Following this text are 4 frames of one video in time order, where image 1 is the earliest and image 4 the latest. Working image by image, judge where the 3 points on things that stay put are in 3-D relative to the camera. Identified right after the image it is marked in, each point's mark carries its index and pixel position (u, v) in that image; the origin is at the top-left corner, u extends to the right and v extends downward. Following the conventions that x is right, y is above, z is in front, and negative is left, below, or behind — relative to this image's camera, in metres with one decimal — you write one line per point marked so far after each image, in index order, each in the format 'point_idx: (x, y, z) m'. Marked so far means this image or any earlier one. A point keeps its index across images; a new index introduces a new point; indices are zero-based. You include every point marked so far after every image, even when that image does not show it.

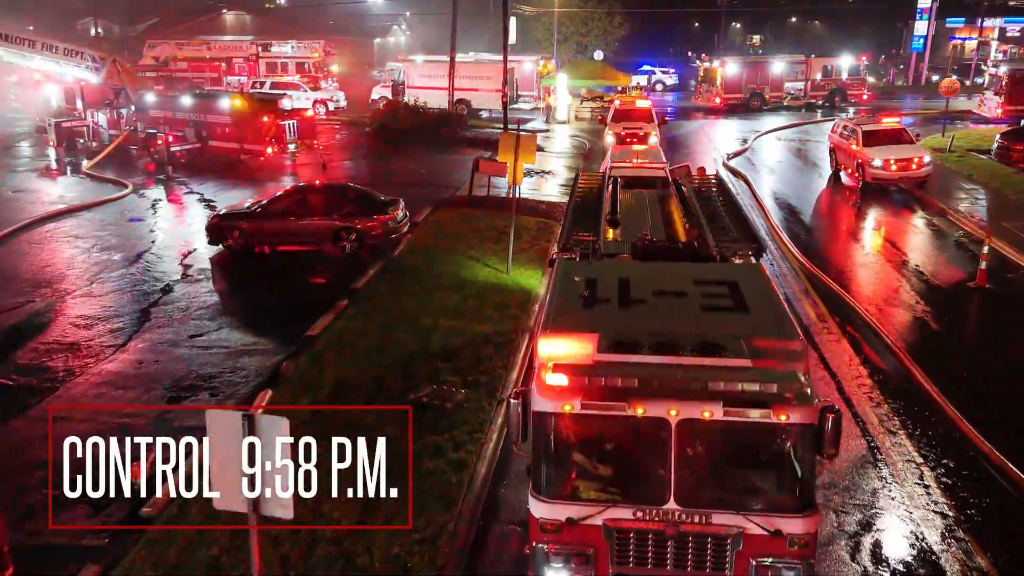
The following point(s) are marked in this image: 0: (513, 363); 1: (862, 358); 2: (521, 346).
0: (0.0, -0.6, +9.8) m
1: (+2.8, -0.6, +10.2) m
2: (+0.1, -0.5, +10.3) m
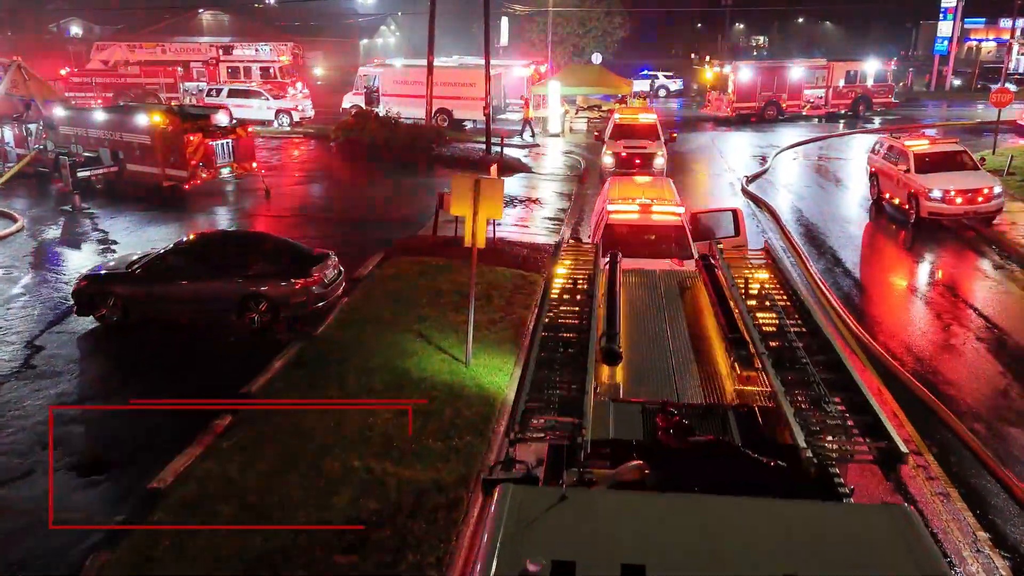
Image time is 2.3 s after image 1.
0: (-0.3, -1.3, +6.3) m
1: (+2.6, -1.3, +6.7) m
2: (-0.2, -1.2, +6.8) m
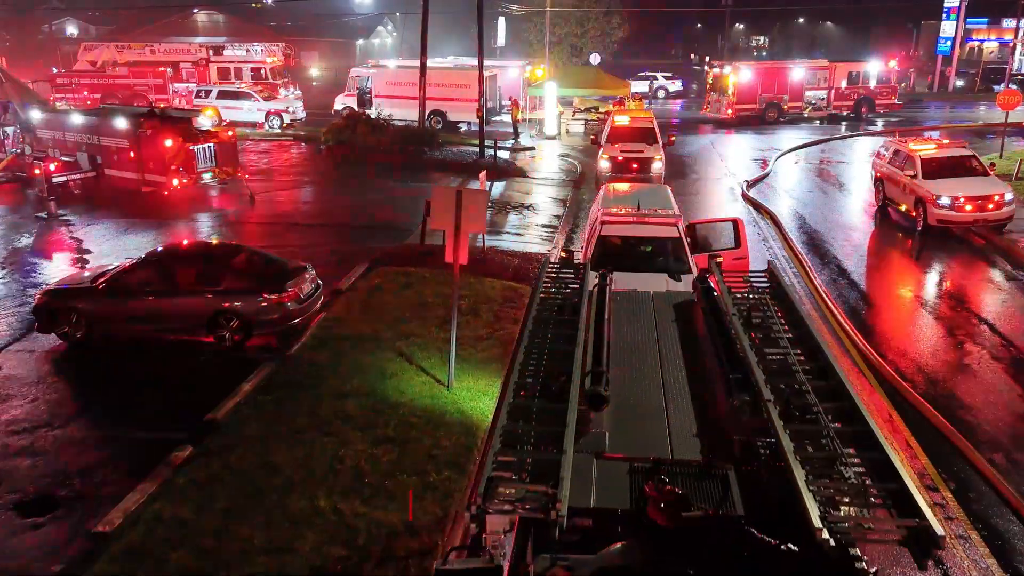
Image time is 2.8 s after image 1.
0: (-0.4, -1.4, +5.6) m
1: (+2.4, -1.4, +6.1) m
2: (-0.3, -1.3, +6.2) m
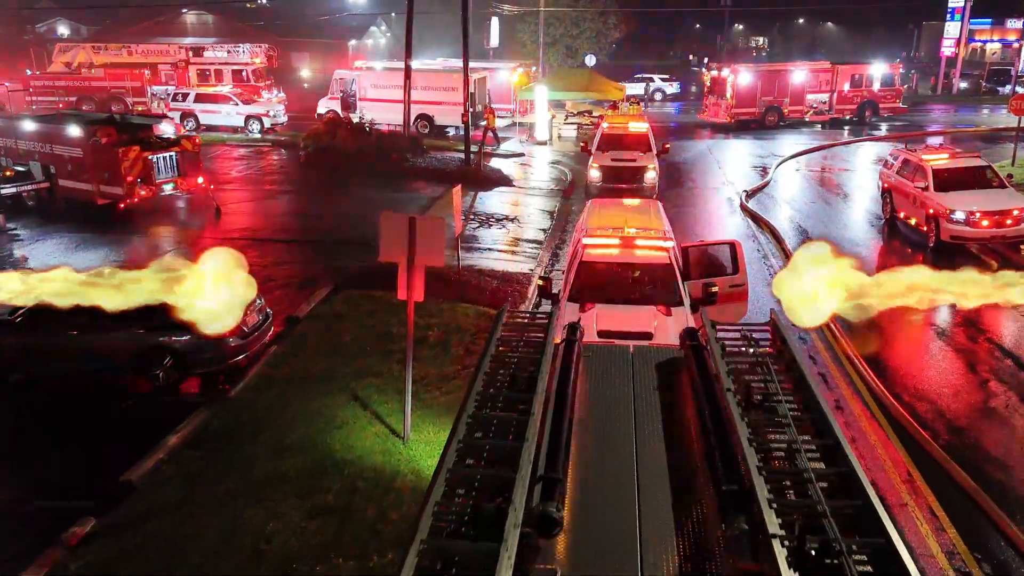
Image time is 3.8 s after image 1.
0: (-0.6, -1.7, +4.5) m
1: (+2.2, -1.7, +5.0) m
2: (-0.5, -1.6, +5.1) m
